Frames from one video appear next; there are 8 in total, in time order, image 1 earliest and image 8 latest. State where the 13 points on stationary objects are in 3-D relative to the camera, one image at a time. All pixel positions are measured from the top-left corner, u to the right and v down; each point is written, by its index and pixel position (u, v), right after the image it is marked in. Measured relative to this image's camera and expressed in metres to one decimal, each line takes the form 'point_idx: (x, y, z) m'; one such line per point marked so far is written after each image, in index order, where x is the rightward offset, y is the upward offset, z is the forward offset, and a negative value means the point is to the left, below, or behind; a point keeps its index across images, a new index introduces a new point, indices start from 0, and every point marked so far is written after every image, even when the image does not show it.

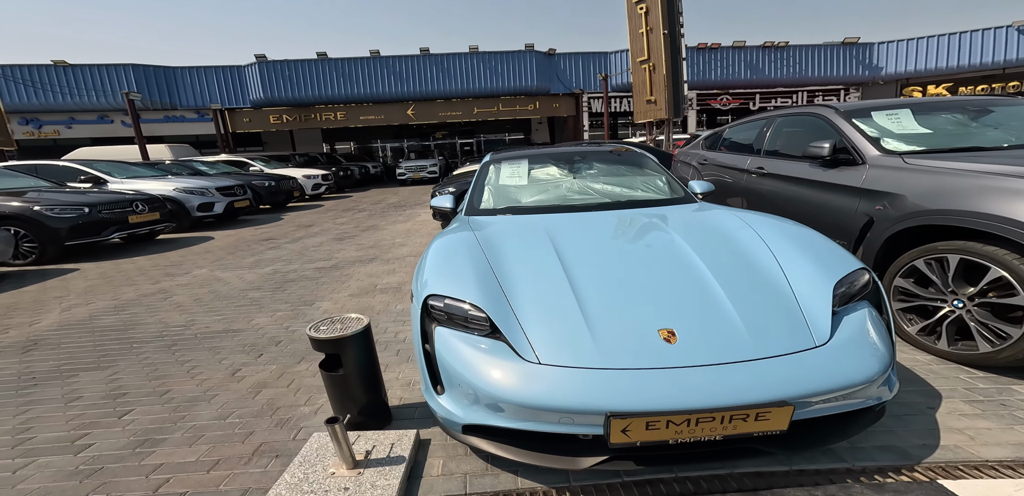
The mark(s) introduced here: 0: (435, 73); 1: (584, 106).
0: (-2.4, +6.7, +16.7) m
1: (+3.8, +5.5, +17.2) m
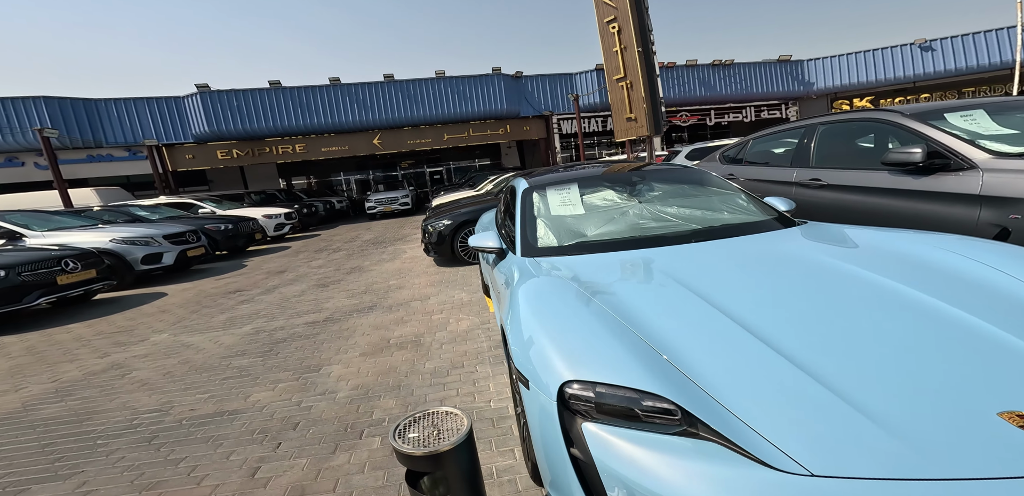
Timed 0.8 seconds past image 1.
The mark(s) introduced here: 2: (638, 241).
0: (-3.9, +5.5, +16.2) m
1: (+2.2, +4.8, +17.4) m
2: (+0.7, +0.1, +2.4) m
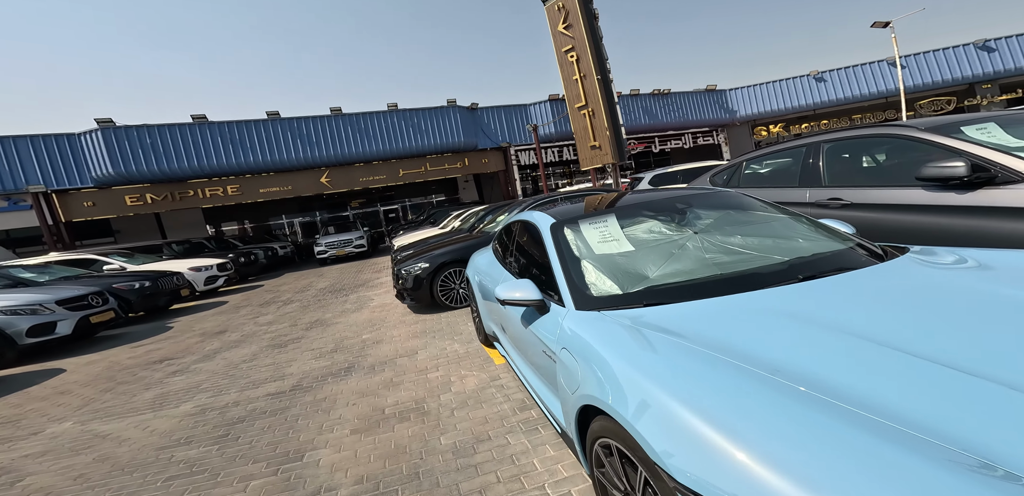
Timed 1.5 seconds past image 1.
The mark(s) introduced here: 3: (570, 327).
0: (-5.8, +4.0, +15.4) m
1: (+0.1, +3.6, +17.4) m
2: (+1.1, -0.1, +2.1) m
3: (+0.3, -0.4, +2.1) m
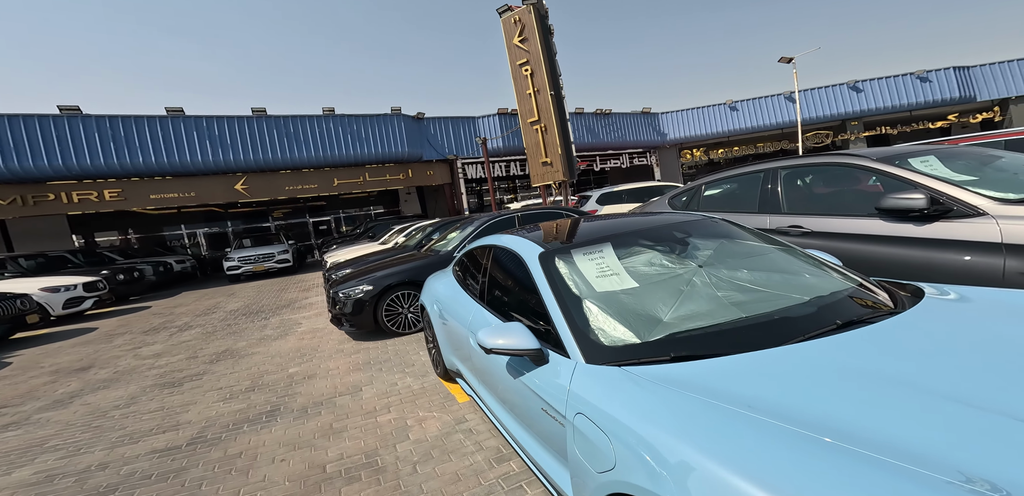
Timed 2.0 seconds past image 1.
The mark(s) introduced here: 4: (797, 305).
0: (-7.8, +3.6, +14.1) m
1: (-2.2, +3.0, +17.0) m
2: (+1.1, -0.3, +1.9) m
3: (+0.3, -0.5, +1.7) m
4: (+1.3, -0.3, +2.0) m
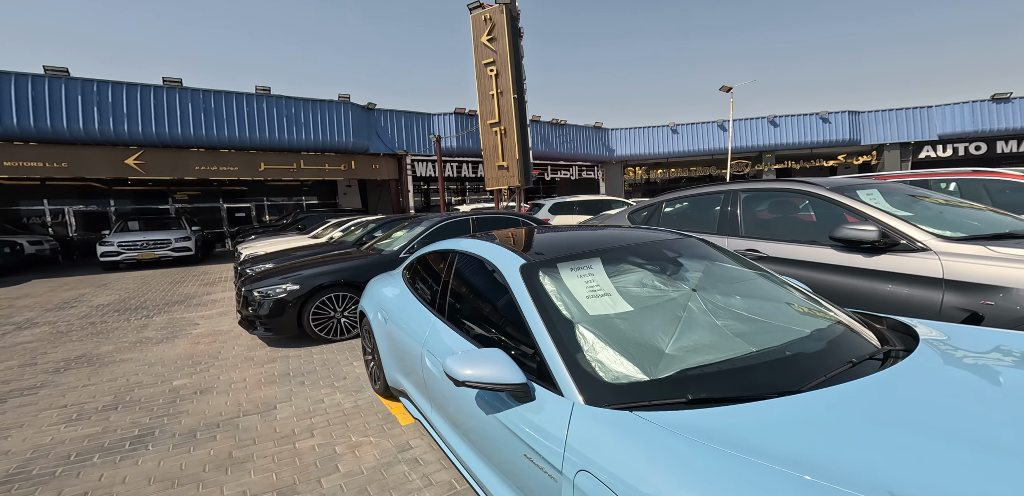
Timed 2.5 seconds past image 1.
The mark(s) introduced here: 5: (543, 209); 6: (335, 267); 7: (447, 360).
0: (-9.2, +4.0, +12.6) m
1: (-4.1, +3.0, +16.3) m
2: (+1.0, -0.4, +1.7) m
3: (+0.2, -0.6, +1.4) m
4: (+1.2, -0.4, +1.8) m
5: (+0.7, +1.0, +10.9) m
6: (-1.9, -0.2, +4.9) m
7: (-0.3, -0.5, +1.8) m
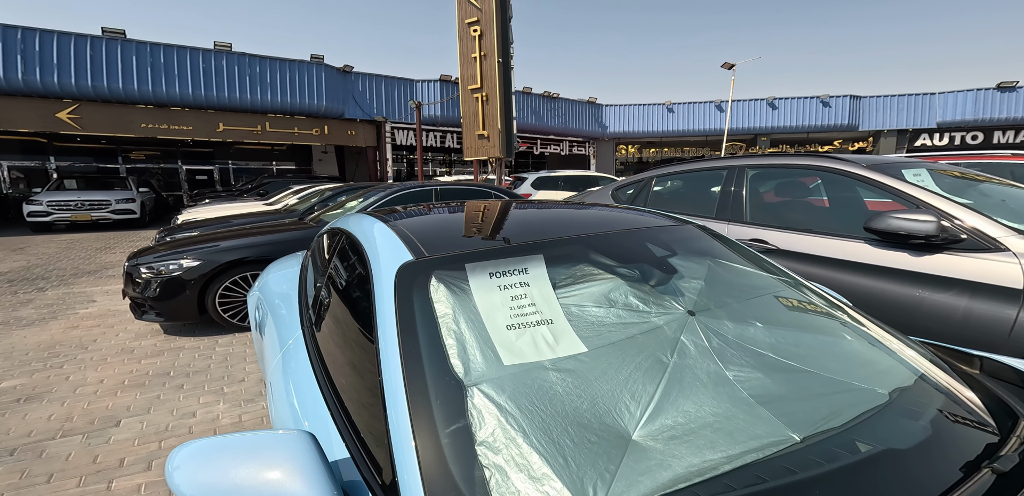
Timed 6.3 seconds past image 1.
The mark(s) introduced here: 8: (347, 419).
0: (-9.6, +4.9, +11.3) m
1: (-4.7, +3.9, +15.1) m
2: (+0.7, -0.4, +0.9) m
3: (-0.1, -0.6, +0.6) m
4: (+0.9, -0.4, +1.0) m
5: (+0.2, +1.5, +10.0) m
6: (-2.3, 0.0, +4.0) m
7: (-0.6, -0.4, +1.0) m
8: (-0.4, -0.4, +1.1) m
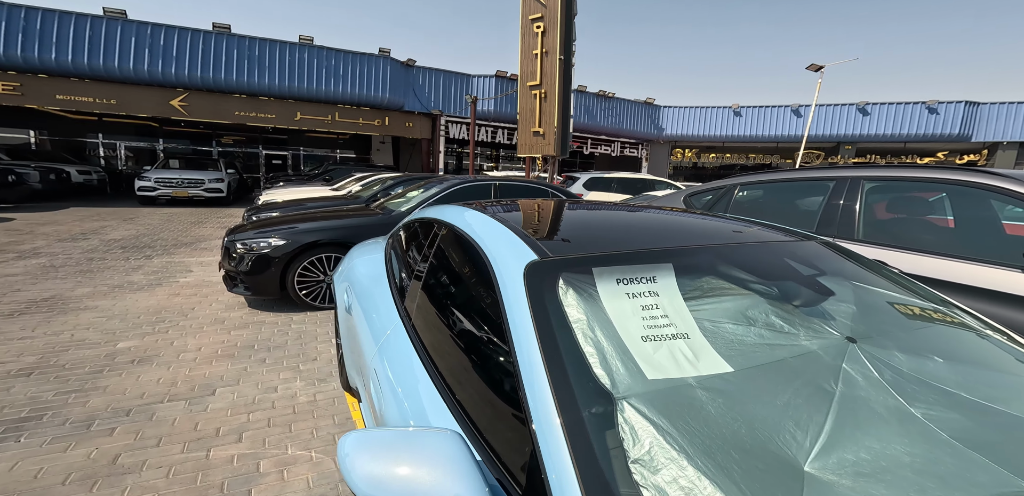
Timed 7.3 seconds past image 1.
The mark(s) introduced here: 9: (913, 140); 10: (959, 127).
0: (-7.8, +5.5, +12.2) m
1: (-2.5, +4.2, +15.4) m
2: (+0.9, -0.5, +0.7) m
3: (+0.1, -0.6, +0.5) m
4: (+1.2, -0.5, +0.8) m
5: (+1.6, +1.5, +9.8) m
6: (-1.7, +0.2, +4.1) m
7: (-0.3, -0.4, +0.9) m
8: (-0.1, -0.4, +1.0) m
9: (+16.0, +4.3, +17.4) m
10: (+17.0, +4.6, +16.8) m
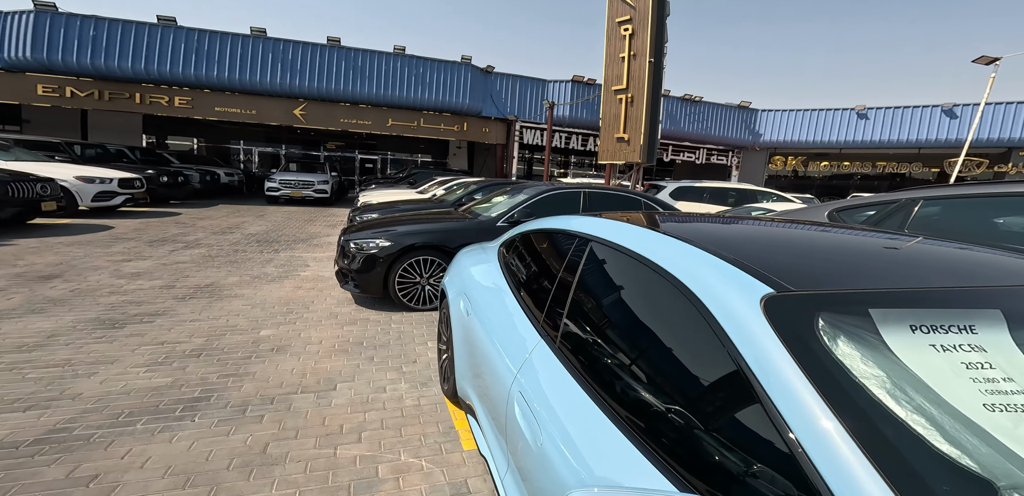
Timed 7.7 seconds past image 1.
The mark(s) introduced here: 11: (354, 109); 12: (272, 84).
0: (-5.0, +5.6, +13.1) m
1: (+0.6, +4.0, +15.4) m
2: (+1.2, -0.6, +0.2) m
3: (+0.4, -0.6, +0.2) m
4: (+1.5, -0.5, +0.3) m
5: (+3.6, +1.2, +9.1) m
6: (-0.7, +0.2, +4.0) m
7: (0.0, -0.4, +0.7) m
8: (+0.3, -0.4, +0.7) m
9: (+19.2, +3.3, +14.0) m
10: (+20.1, +3.6, +13.3) m
11: (-4.8, +4.3, +13.6) m
12: (-7.1, +4.9, +12.7) m
